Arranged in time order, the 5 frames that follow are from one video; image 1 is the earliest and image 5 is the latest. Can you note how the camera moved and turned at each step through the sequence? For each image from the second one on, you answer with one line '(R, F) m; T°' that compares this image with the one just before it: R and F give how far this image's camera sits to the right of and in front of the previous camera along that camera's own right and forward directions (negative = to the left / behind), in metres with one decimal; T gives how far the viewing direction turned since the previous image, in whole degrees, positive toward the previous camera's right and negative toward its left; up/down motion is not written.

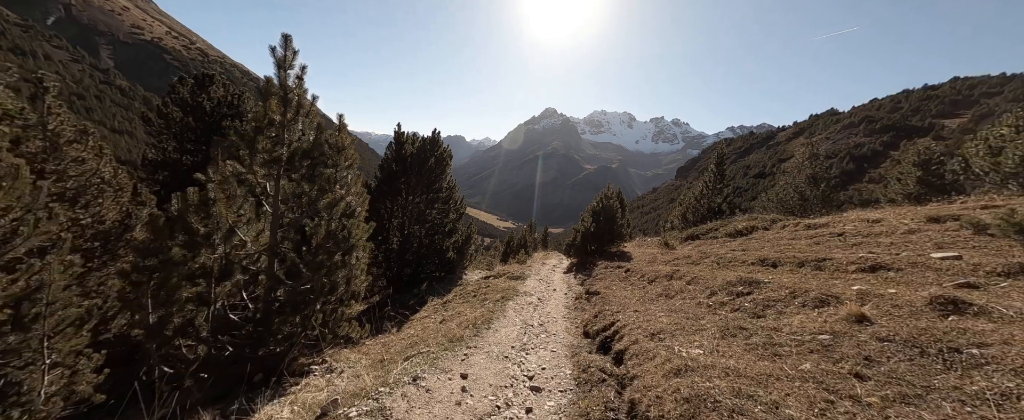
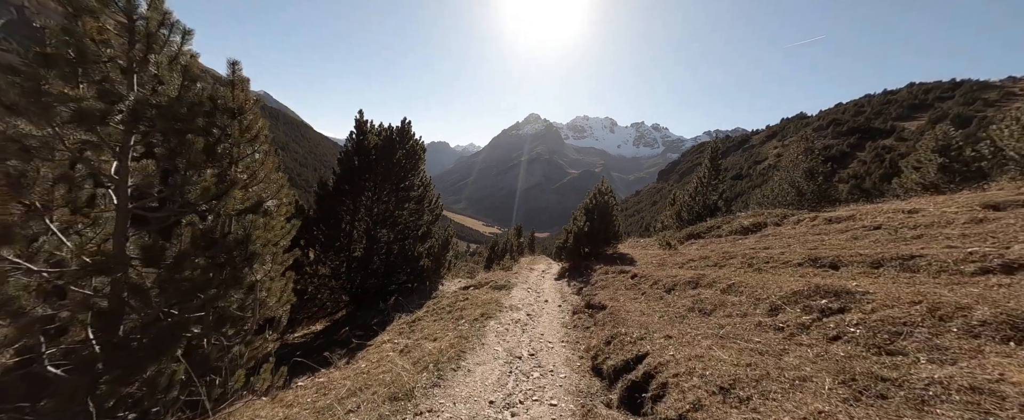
(+0.2, +2.8) m; +3°
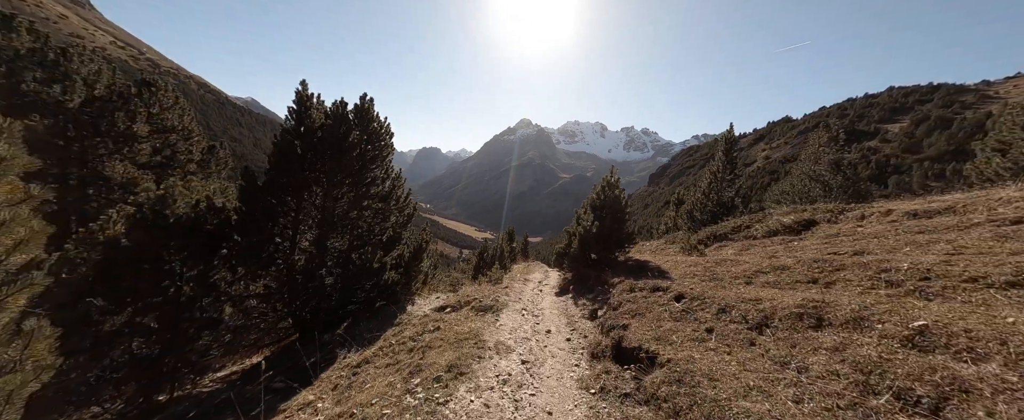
(+0.2, +4.0) m; +1°
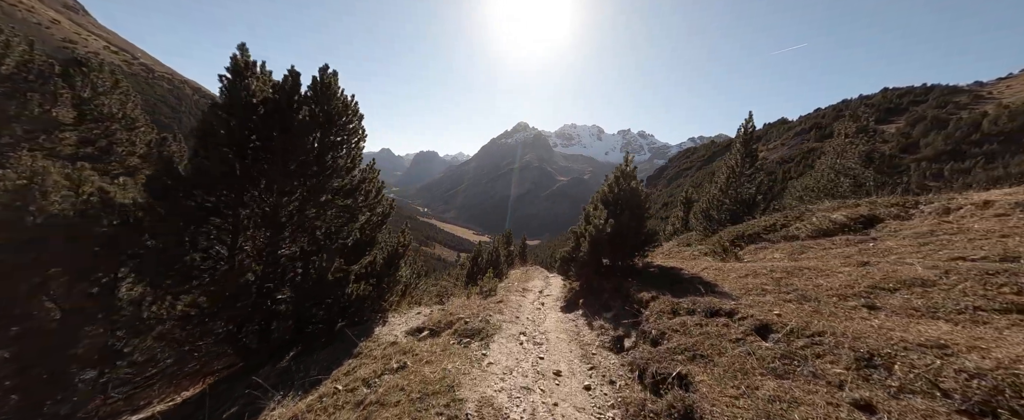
(+0.1, +2.9) m; 0°
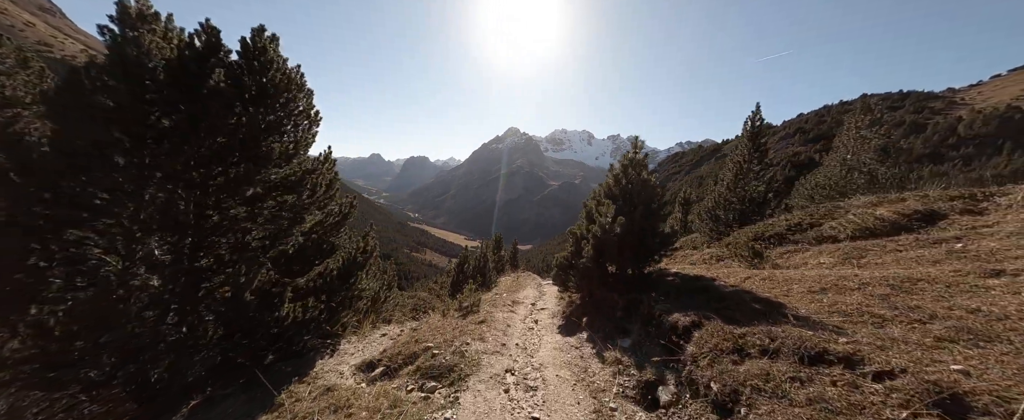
(+0.2, +2.5) m; +2°
